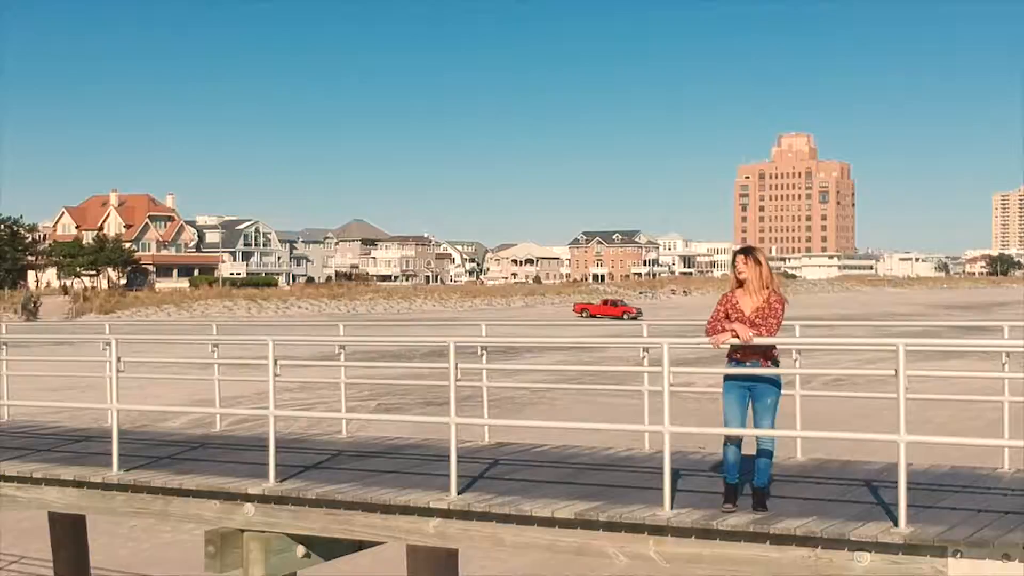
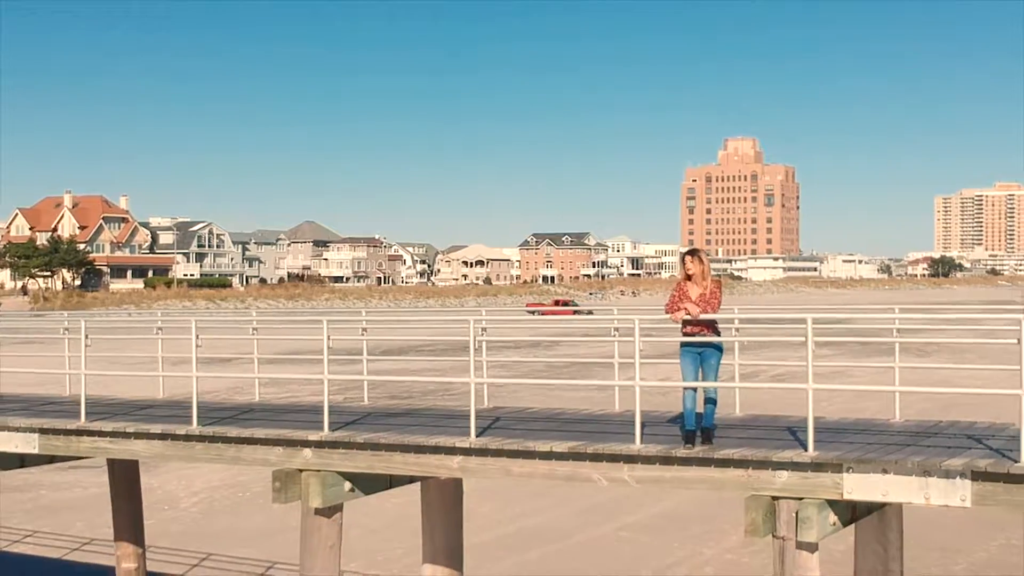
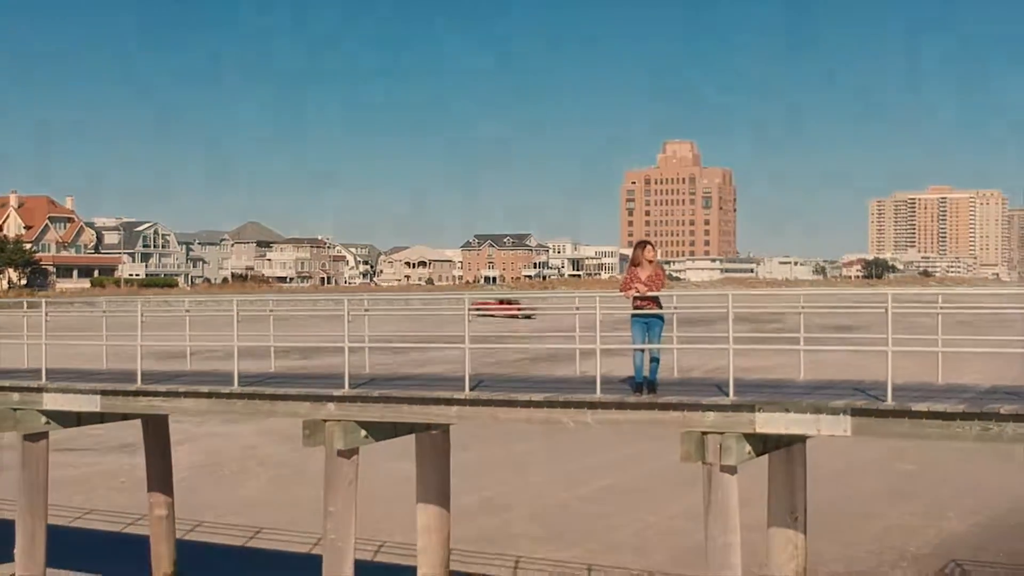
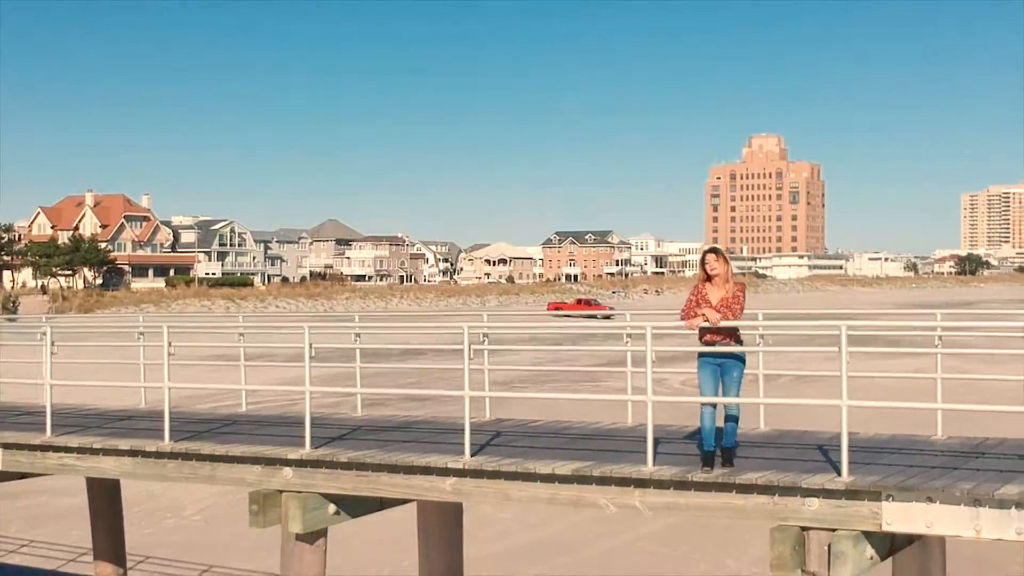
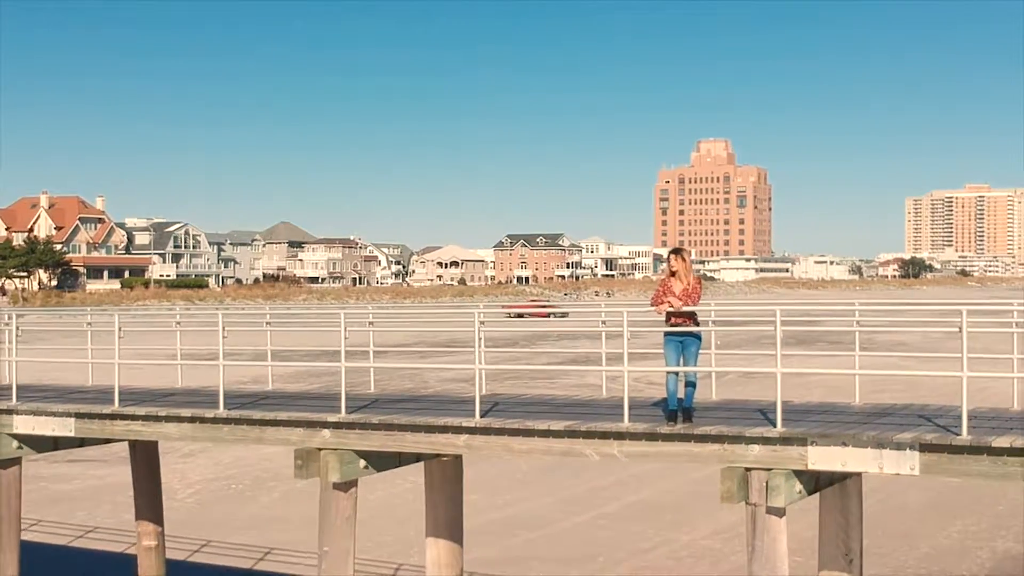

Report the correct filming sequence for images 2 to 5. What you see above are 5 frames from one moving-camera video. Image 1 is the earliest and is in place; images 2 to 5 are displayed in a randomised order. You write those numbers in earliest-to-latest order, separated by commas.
4, 2, 5, 3
